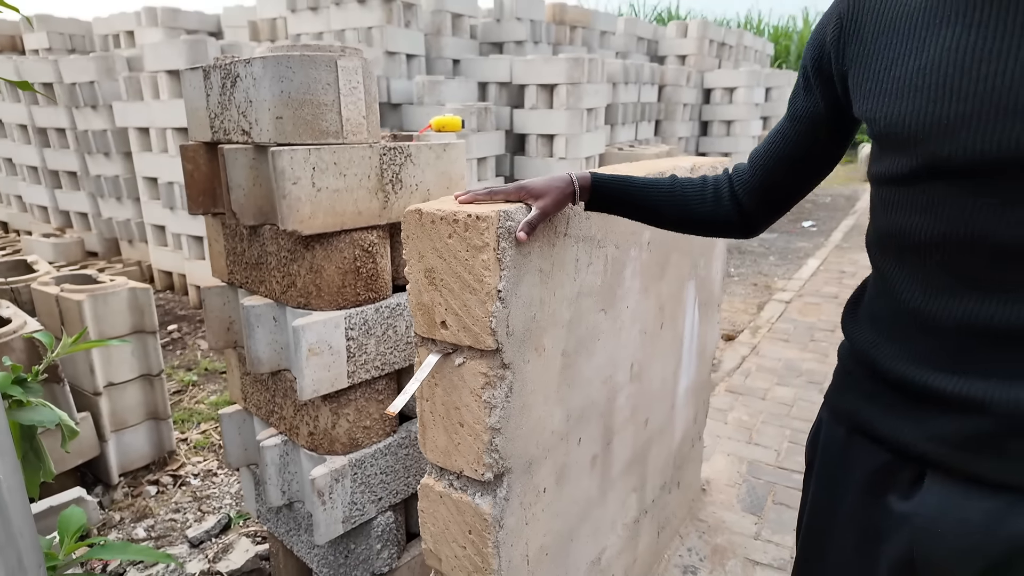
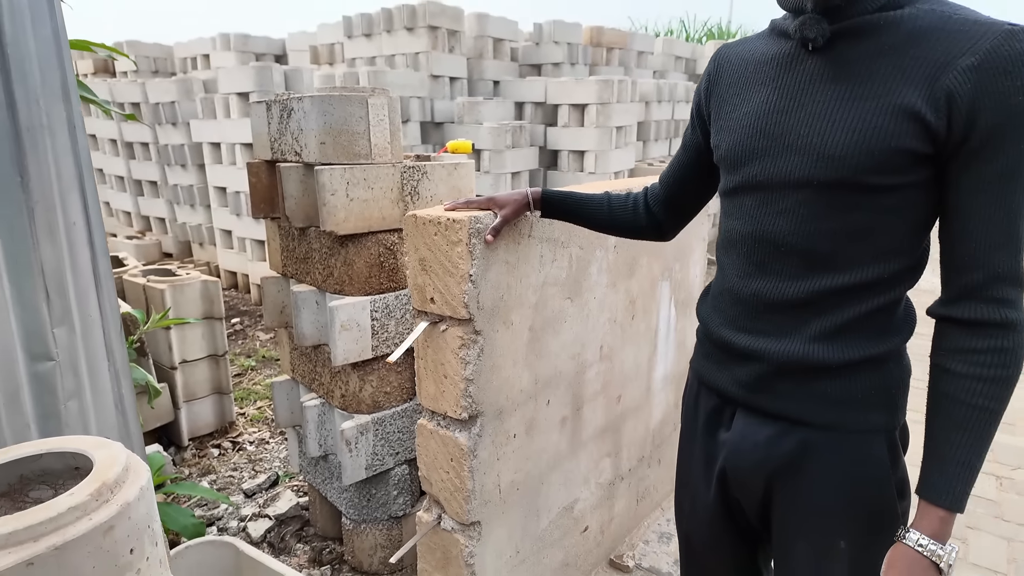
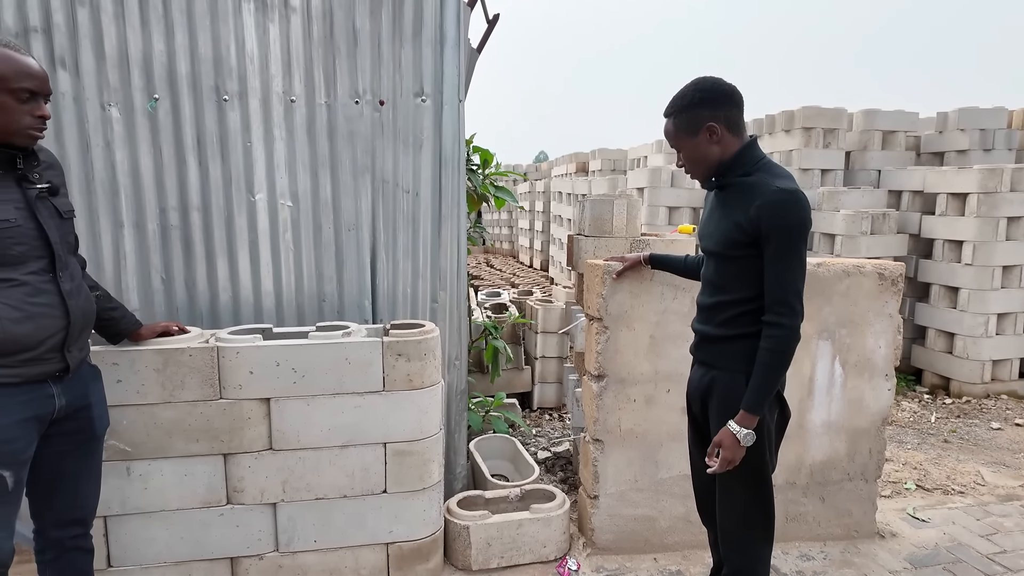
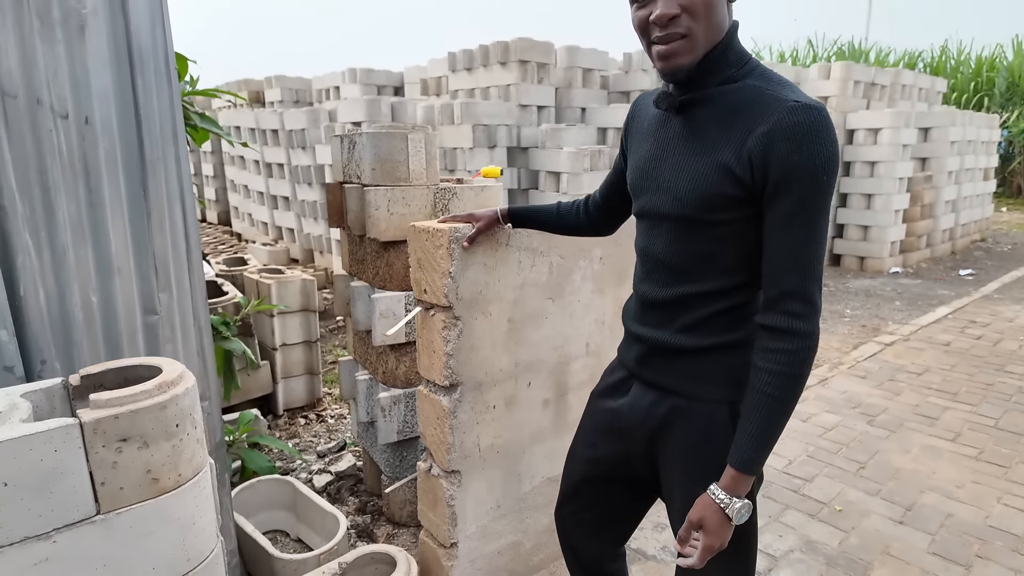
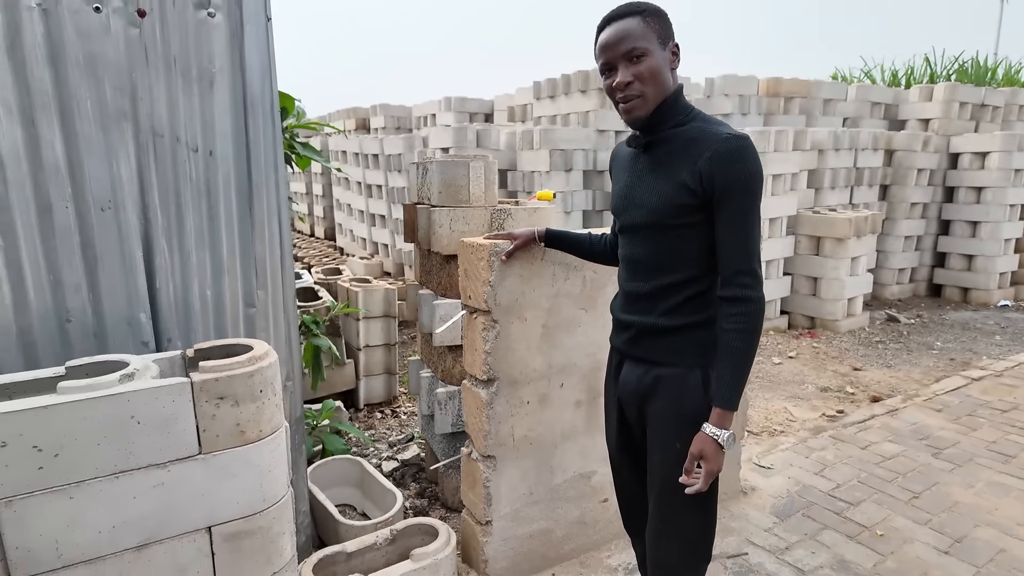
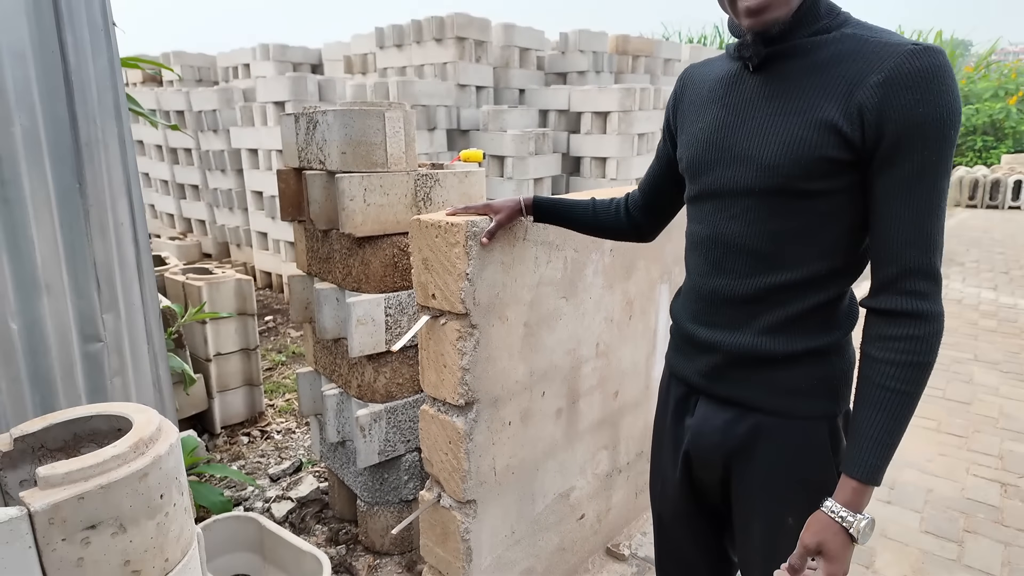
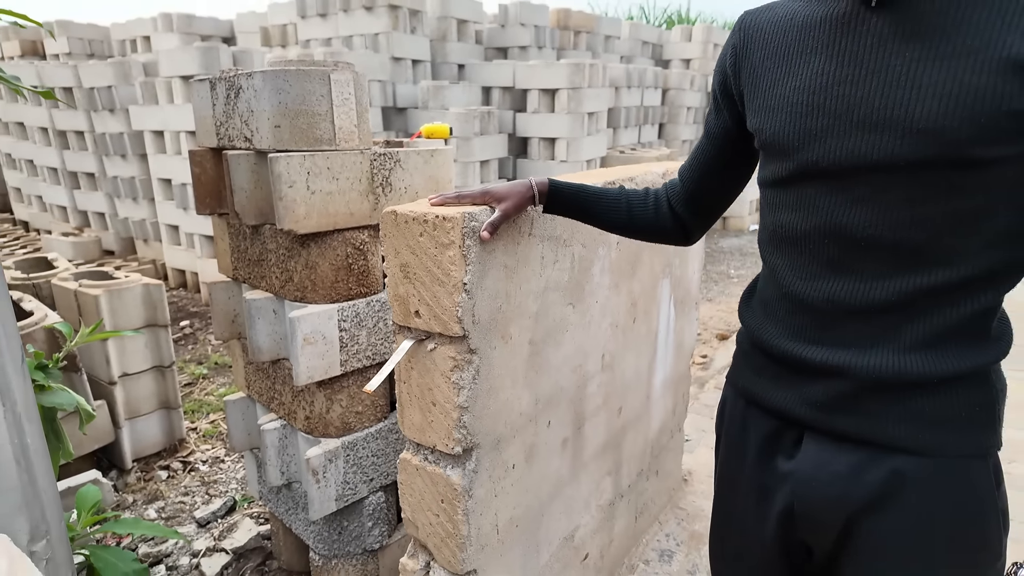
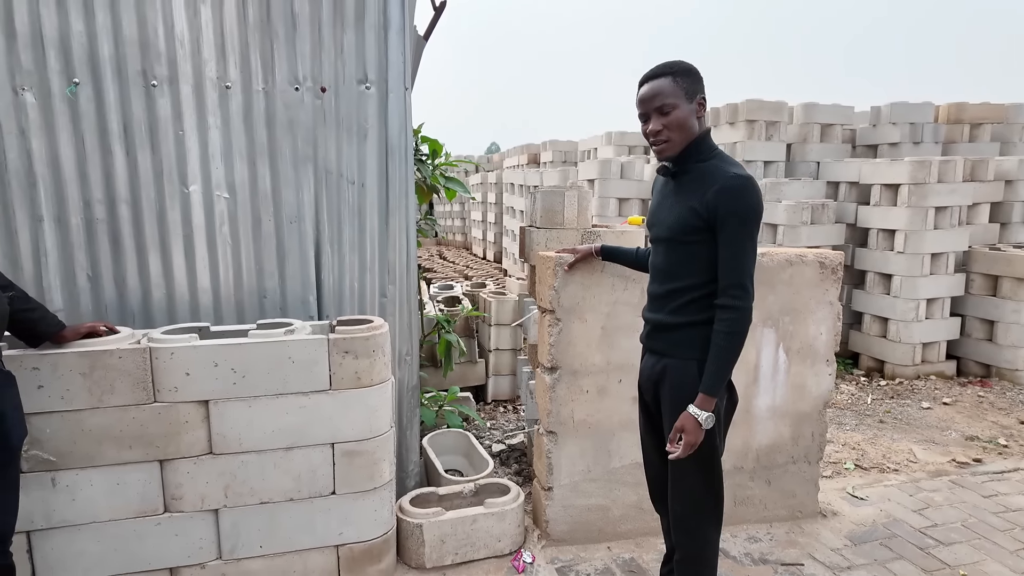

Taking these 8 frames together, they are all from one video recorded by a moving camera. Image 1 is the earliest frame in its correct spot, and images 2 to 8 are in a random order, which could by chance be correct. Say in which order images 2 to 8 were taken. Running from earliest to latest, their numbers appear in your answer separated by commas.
7, 2, 6, 4, 5, 8, 3
